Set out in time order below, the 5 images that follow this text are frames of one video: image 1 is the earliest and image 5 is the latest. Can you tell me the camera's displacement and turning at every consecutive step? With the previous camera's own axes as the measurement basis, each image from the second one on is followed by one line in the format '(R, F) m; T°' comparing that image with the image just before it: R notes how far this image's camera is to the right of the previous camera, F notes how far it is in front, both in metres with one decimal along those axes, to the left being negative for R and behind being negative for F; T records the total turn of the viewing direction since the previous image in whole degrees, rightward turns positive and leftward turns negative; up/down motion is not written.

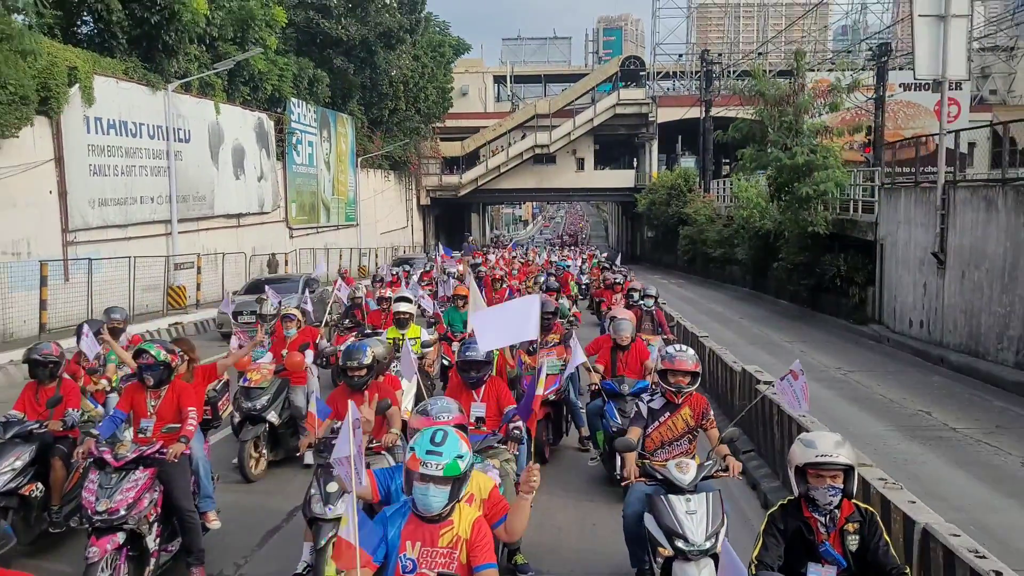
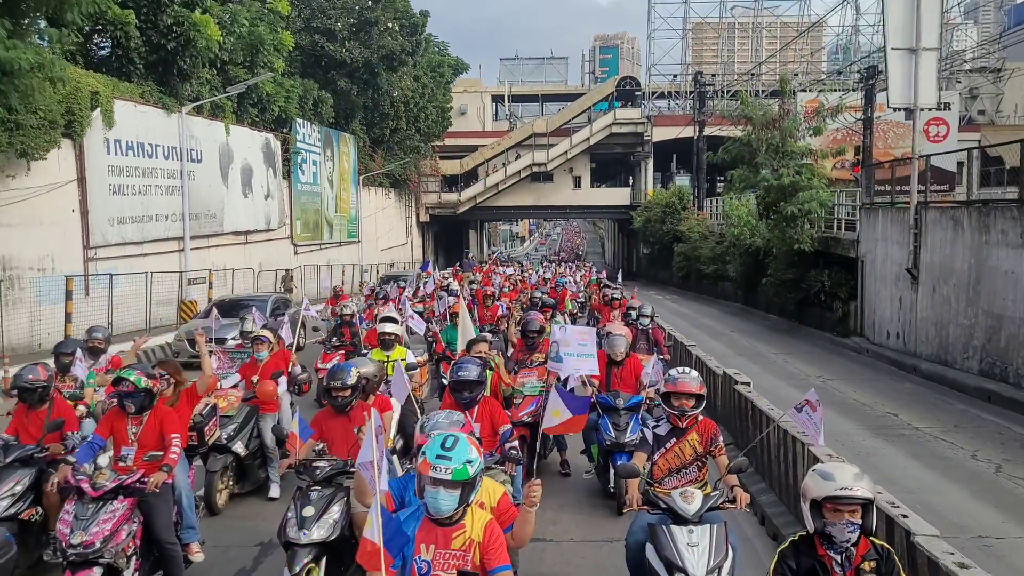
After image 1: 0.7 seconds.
(-0.1, -1.0) m; 0°
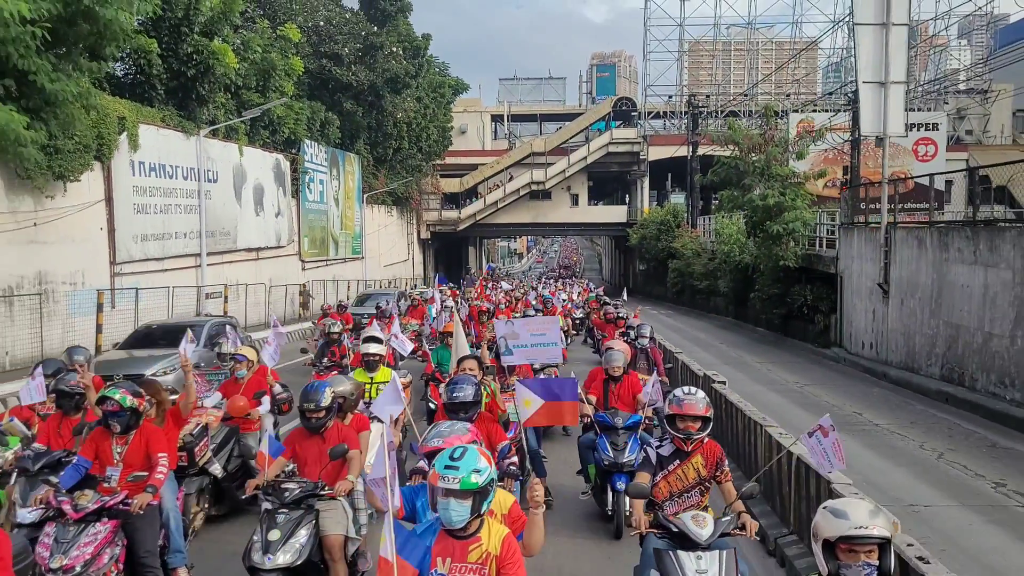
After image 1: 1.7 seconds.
(-0.1, -1.3) m; 0°
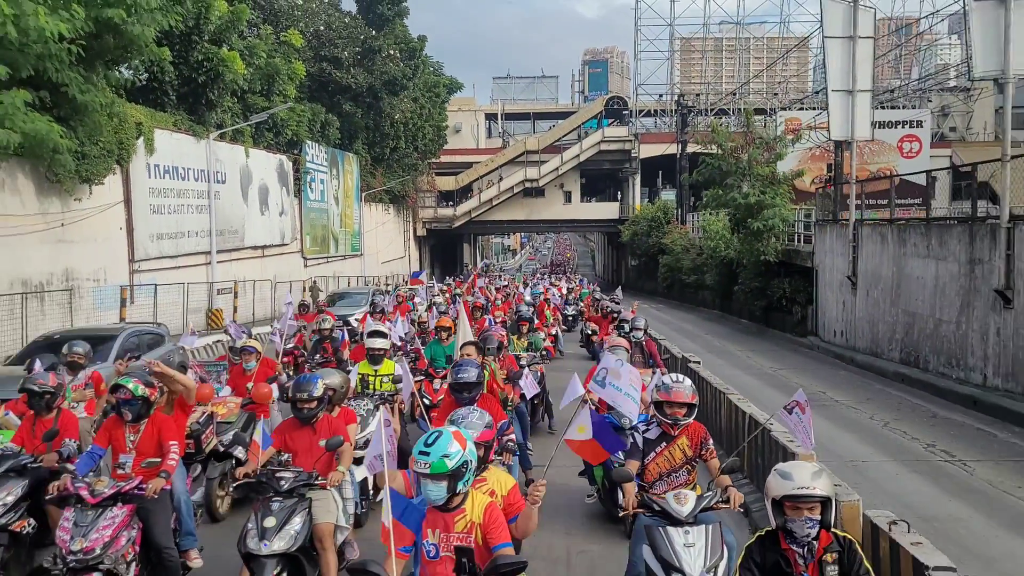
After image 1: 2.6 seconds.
(-0.1, -1.4) m; 0°
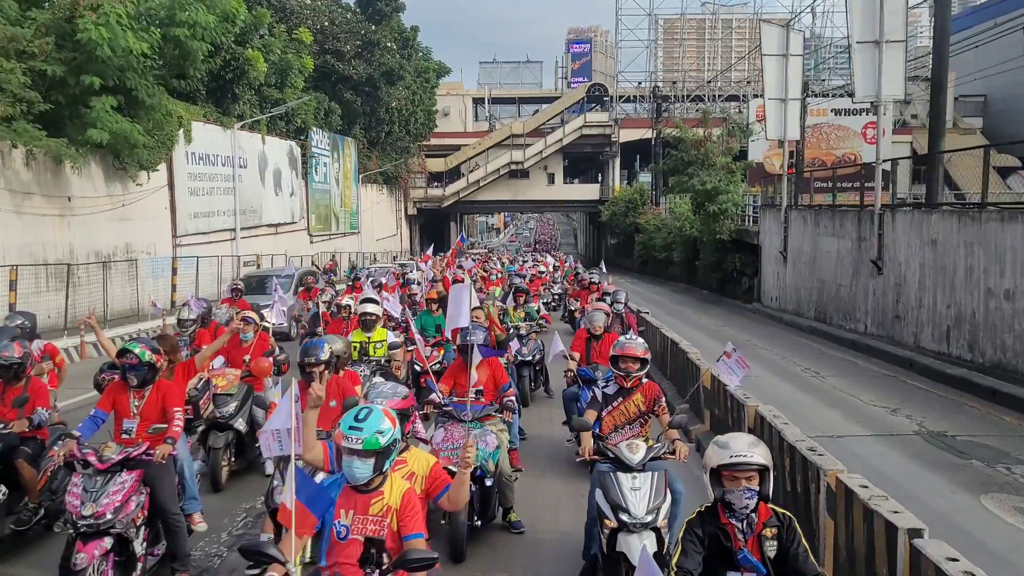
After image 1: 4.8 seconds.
(-0.3, -4.0) m; +1°
